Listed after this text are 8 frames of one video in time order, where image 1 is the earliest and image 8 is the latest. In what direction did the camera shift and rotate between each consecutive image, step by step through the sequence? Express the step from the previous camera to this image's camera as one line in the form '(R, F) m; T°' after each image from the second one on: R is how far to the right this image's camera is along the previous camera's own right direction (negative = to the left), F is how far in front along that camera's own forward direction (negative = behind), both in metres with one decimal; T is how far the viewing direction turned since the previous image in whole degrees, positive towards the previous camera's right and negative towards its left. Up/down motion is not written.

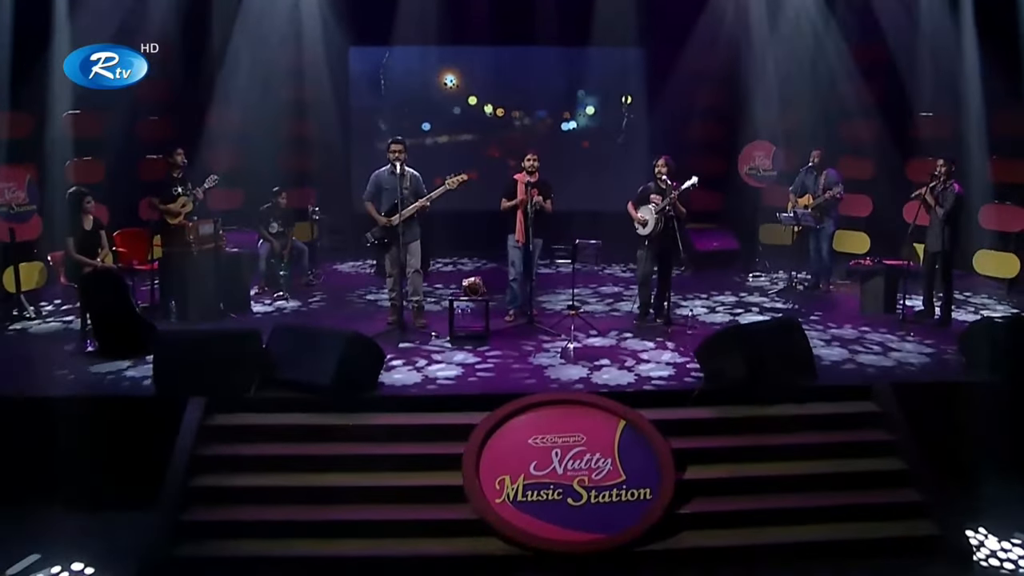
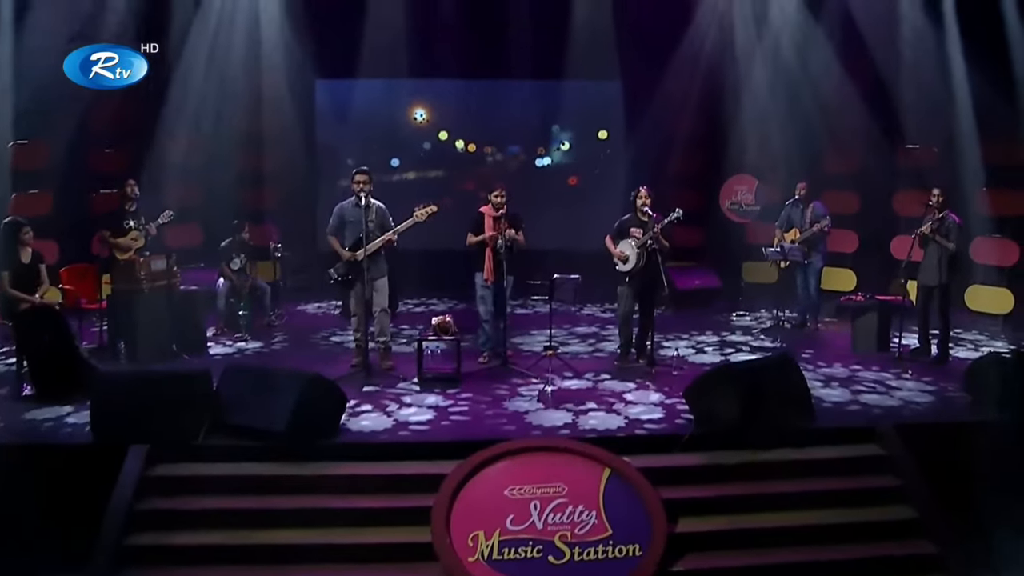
(0.0, +0.6) m; +2°
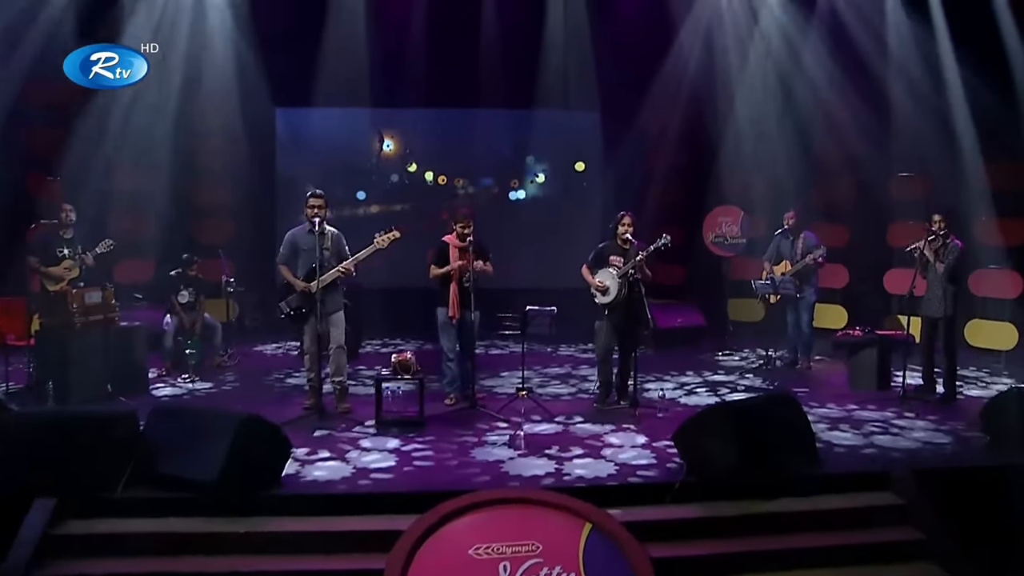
(+0.1, +0.8) m; +1°
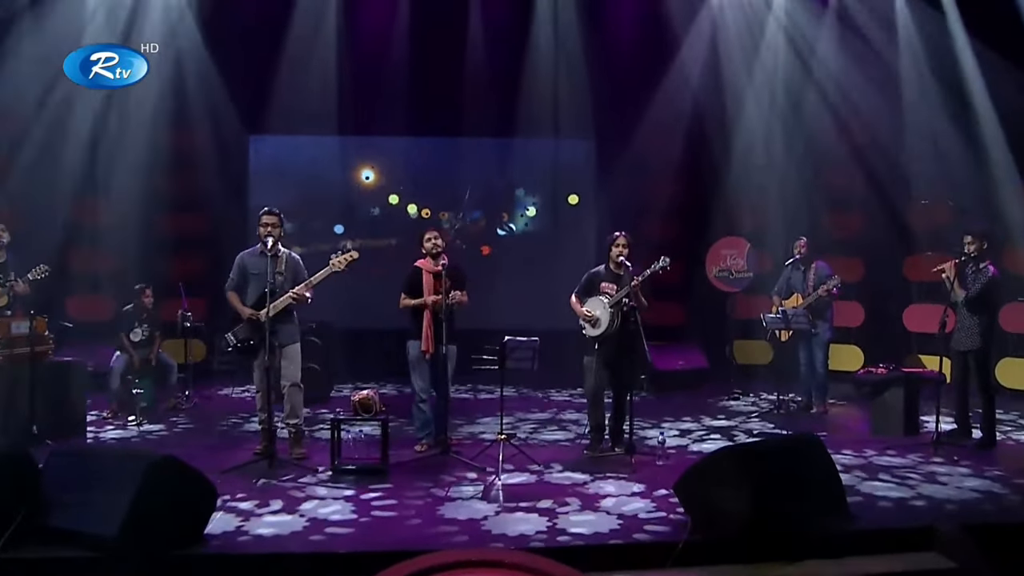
(+0.2, +1.0) m; 0°
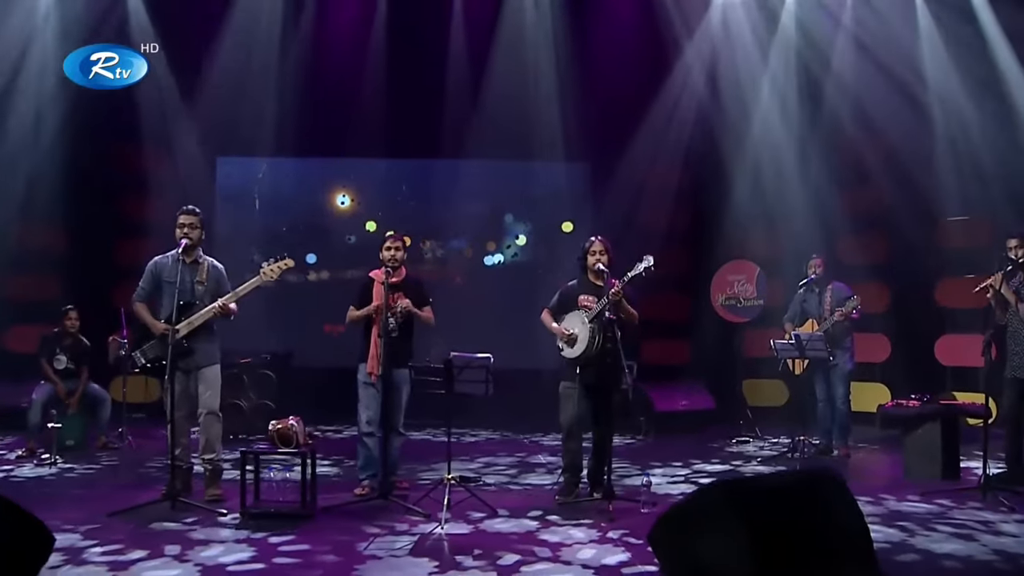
(+0.4, +1.2) m; -1°
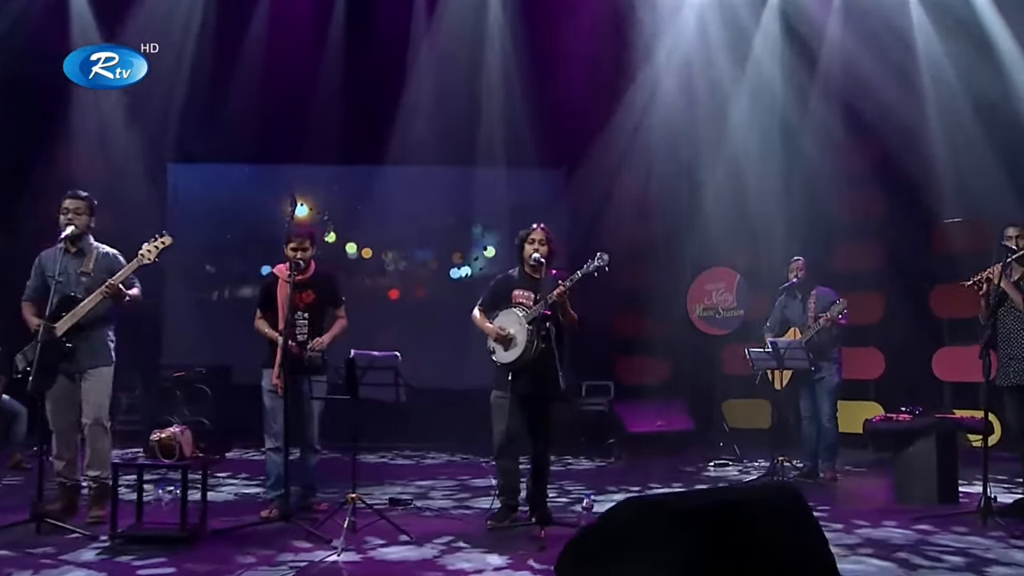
(+0.4, +0.8) m; 0°
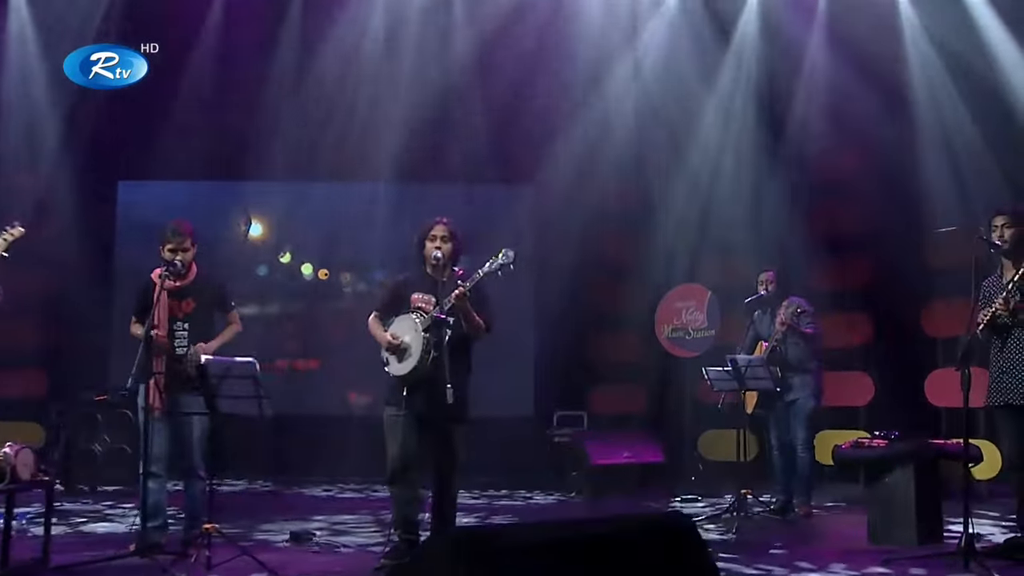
(+0.5, +0.7) m; -1°
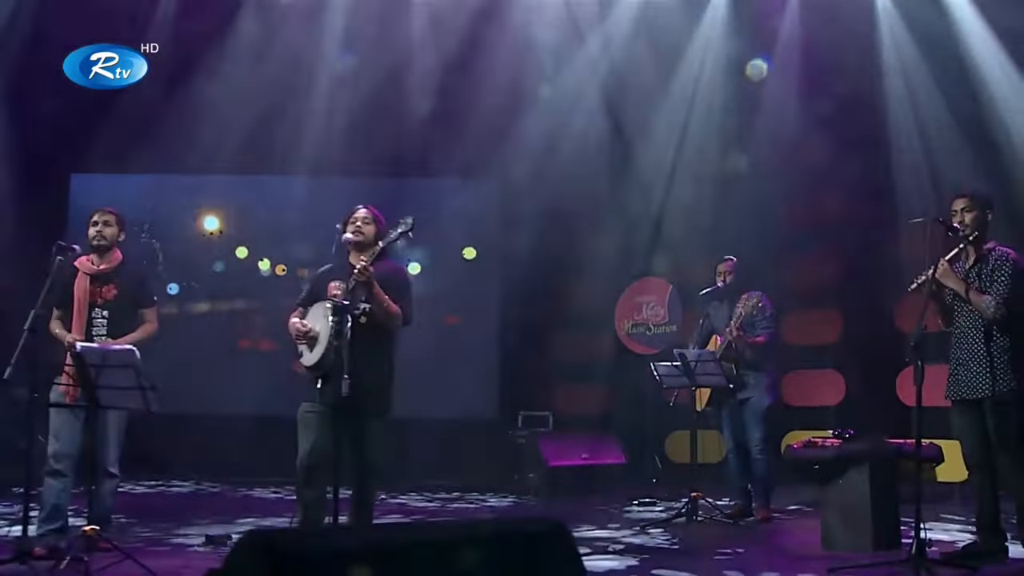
(+0.3, +0.3) m; 0°
